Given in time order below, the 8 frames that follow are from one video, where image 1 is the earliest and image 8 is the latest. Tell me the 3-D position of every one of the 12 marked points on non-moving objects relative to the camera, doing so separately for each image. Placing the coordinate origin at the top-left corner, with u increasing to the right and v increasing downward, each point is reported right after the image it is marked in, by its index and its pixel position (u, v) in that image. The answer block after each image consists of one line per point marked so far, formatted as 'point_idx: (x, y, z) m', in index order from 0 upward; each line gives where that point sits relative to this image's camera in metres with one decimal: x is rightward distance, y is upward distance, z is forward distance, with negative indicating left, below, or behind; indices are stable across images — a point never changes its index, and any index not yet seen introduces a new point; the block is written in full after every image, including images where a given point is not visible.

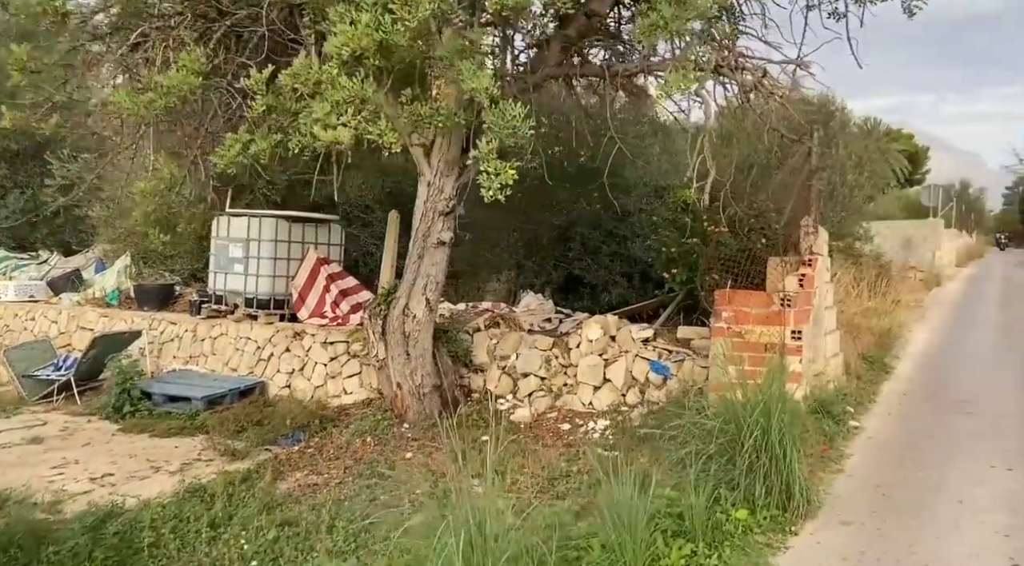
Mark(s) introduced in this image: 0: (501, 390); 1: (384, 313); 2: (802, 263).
0: (-0.1, -1.1, +7.1) m
1: (-1.2, -0.3, +6.7) m
2: (+2.4, +0.2, +6.1) m
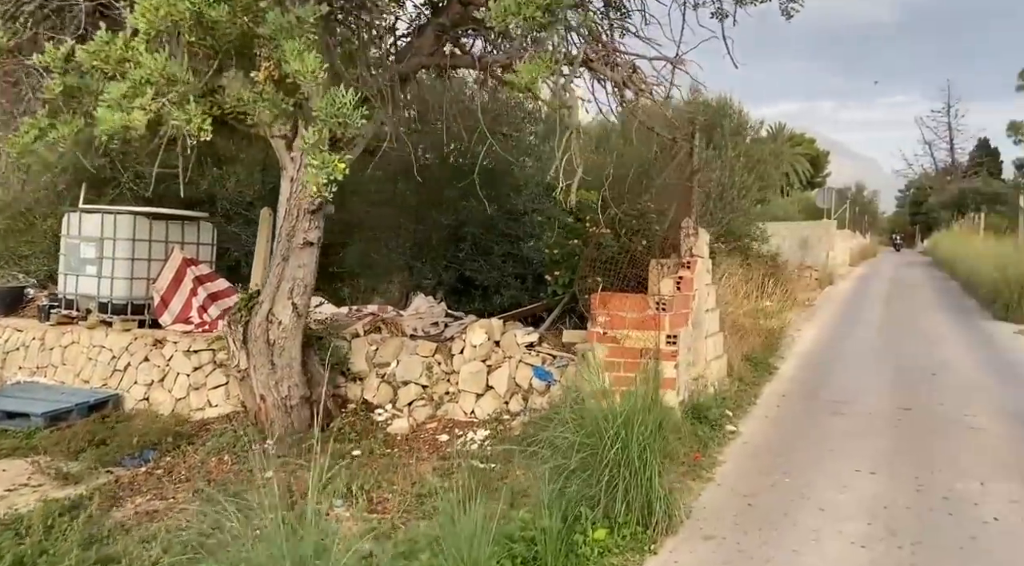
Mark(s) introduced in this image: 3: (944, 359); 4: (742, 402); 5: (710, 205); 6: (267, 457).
0: (-1.2, -1.1, +6.7) m
1: (-2.3, -0.3, +6.2) m
2: (+1.4, +0.2, +5.9) m
3: (+5.4, -1.0, +9.1) m
4: (+2.1, -1.1, +6.6) m
5: (+2.4, +1.0, +9.0) m
6: (-2.0, -1.4, +5.8) m
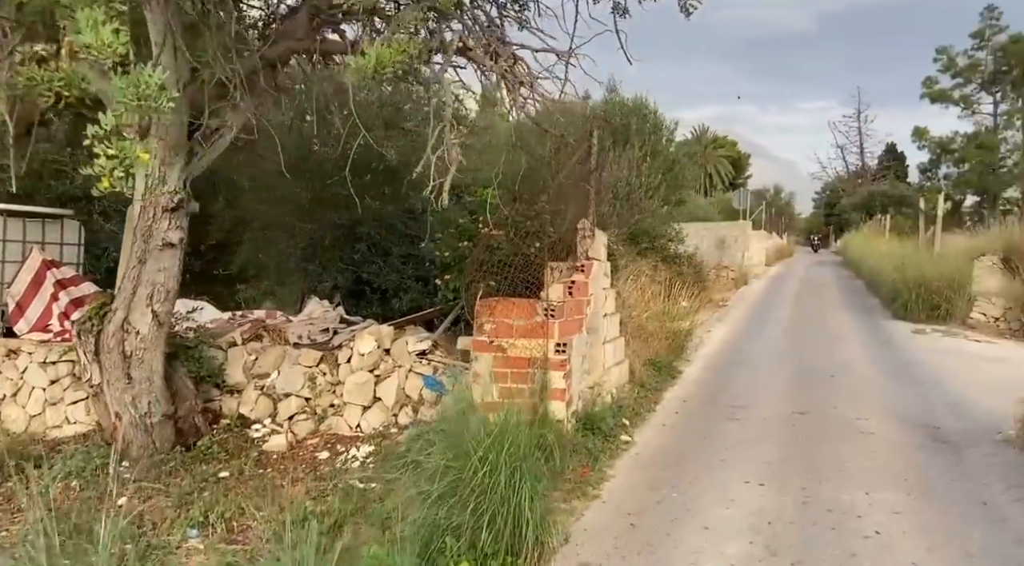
0: (-2.2, -1.1, +6.2) m
1: (-3.2, -0.4, +5.6) m
2: (+0.5, +0.1, +5.7) m
3: (+4.2, -1.0, +9.2) m
4: (+1.1, -1.1, +6.4) m
5: (+1.2, +0.9, +8.8) m
6: (-2.8, -1.4, +5.2) m
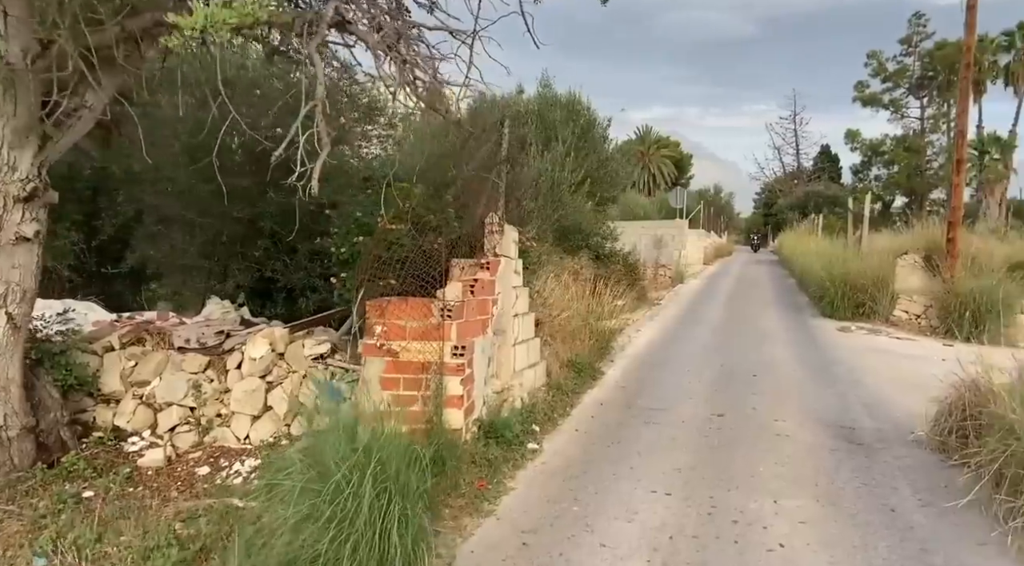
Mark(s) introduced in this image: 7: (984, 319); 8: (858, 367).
0: (-3.0, -1.1, +5.7) m
1: (-3.9, -0.3, +4.9) m
2: (-0.2, +0.1, +5.3) m
3: (+3.2, -1.0, +9.1) m
4: (+0.4, -1.1, +6.1) m
5: (+0.3, +0.9, +8.5) m
6: (-3.5, -1.4, +4.6) m
7: (+7.8, -0.6, +11.9) m
8: (+4.2, -1.0, +8.7) m
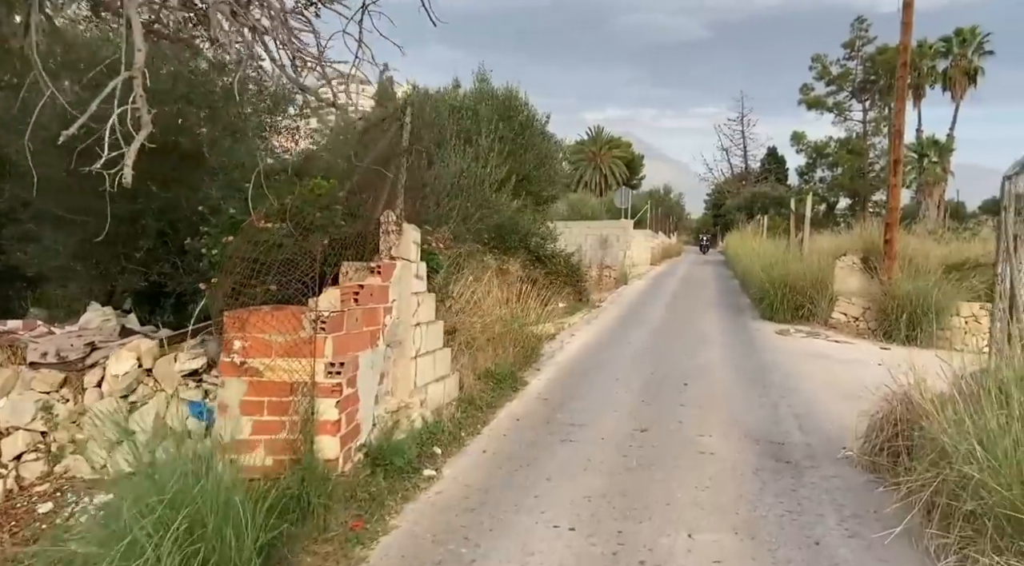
0: (-3.7, -1.2, +4.9) m
1: (-4.6, -0.4, +4.1) m
2: (-0.9, +0.1, +4.7) m
3: (+2.3, -1.0, +8.7) m
4: (-0.4, -1.1, +5.6) m
5: (-0.6, +0.9, +7.9) m
6: (-4.2, -1.5, +3.9) m
7: (+6.7, -0.6, +11.8) m
8: (+3.3, -1.1, +8.4) m
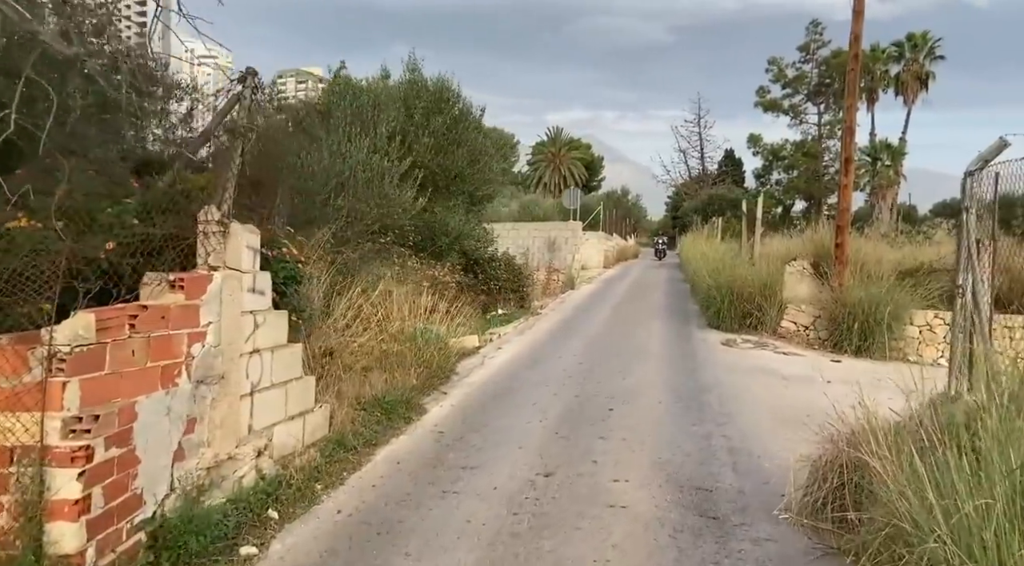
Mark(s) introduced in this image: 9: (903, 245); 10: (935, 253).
0: (-4.5, -1.3, +3.7) m
1: (-5.3, -0.5, +2.8) m
2: (-1.7, 0.0, +3.6) m
3: (+1.3, -1.1, +7.8) m
4: (-1.2, -1.2, +4.5) m
5: (-1.6, +0.8, +6.8) m
6: (-4.9, -1.6, +2.6) m
7: (+5.5, -0.7, +11.0) m
8: (+2.3, -1.2, +7.5) m
9: (+7.1, +0.7, +13.1) m
10: (+7.3, +0.5, +12.5) m
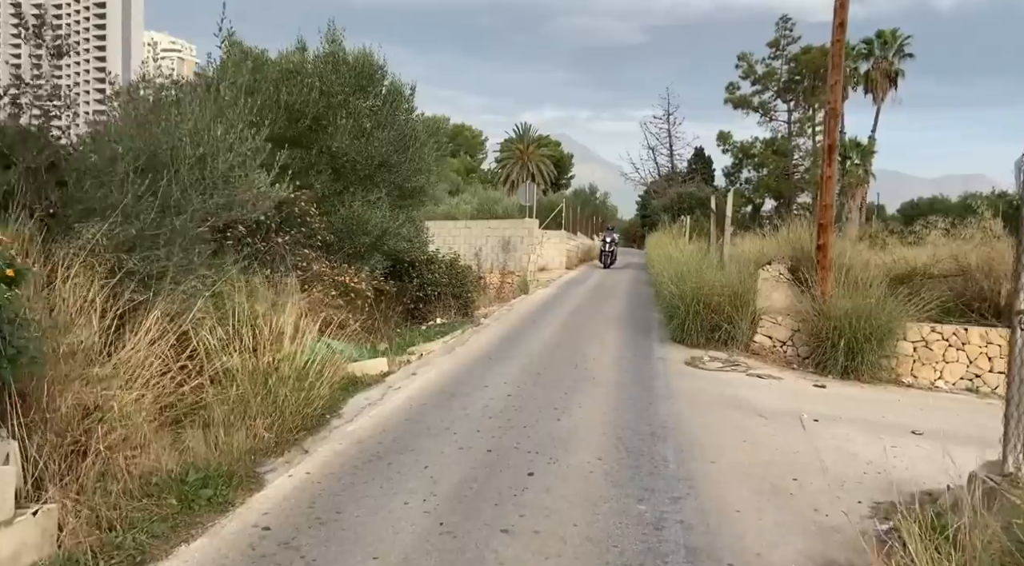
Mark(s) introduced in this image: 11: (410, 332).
0: (-5.2, -1.4, +1.6) m
1: (-6.0, -0.6, +0.8) m
2: (-2.4, -0.1, +1.7) m
3: (+0.5, -1.2, +6.0) m
4: (-1.9, -1.4, +2.6) m
5: (-2.4, +0.7, +4.9) m
6: (-5.6, -1.7, +0.5) m
7: (+4.6, -0.9, +9.4) m
8: (+1.5, -1.3, +5.7) m
9: (+6.1, +0.6, +11.5) m
10: (+6.3, +0.4, +10.9) m
11: (-1.7, -0.8, +11.8) m
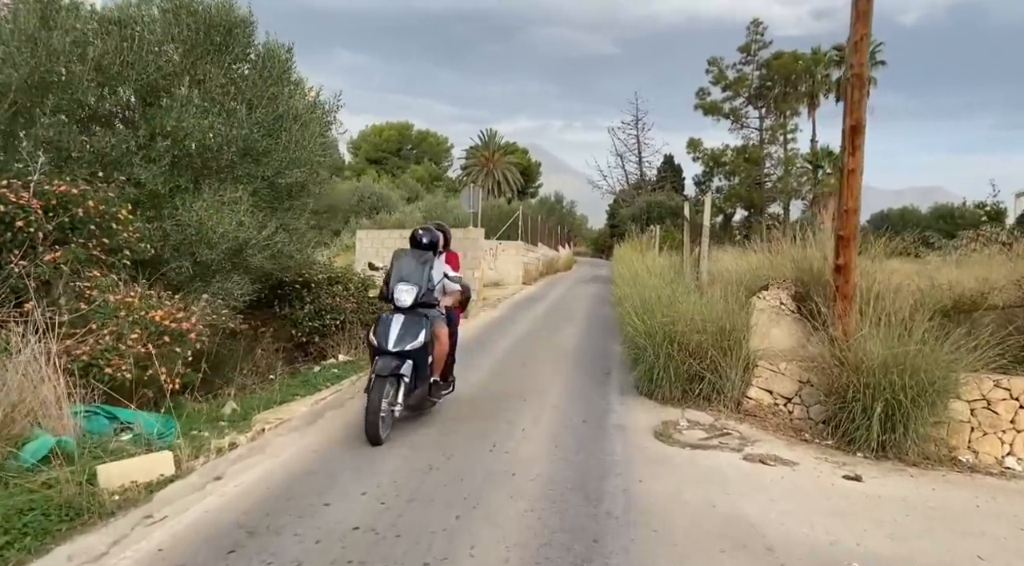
0: (-5.8, -1.6, -1.6) m
1: (-6.6, -0.8, -2.5) m
2: (-3.1, -0.4, -1.4) m
3: (-0.4, -1.5, +2.9) m
4: (-2.6, -1.6, -0.6) m
5: (-3.2, +0.4, +1.8) m
6: (-6.2, -1.9, -2.8) m
7: (+3.6, -1.2, +6.5) m
8: (+0.6, -1.6, +2.7) m
9: (+5.0, +0.2, +8.7) m
10: (+5.3, +0.1, +8.1) m
11: (-2.7, -1.2, +8.7) m
